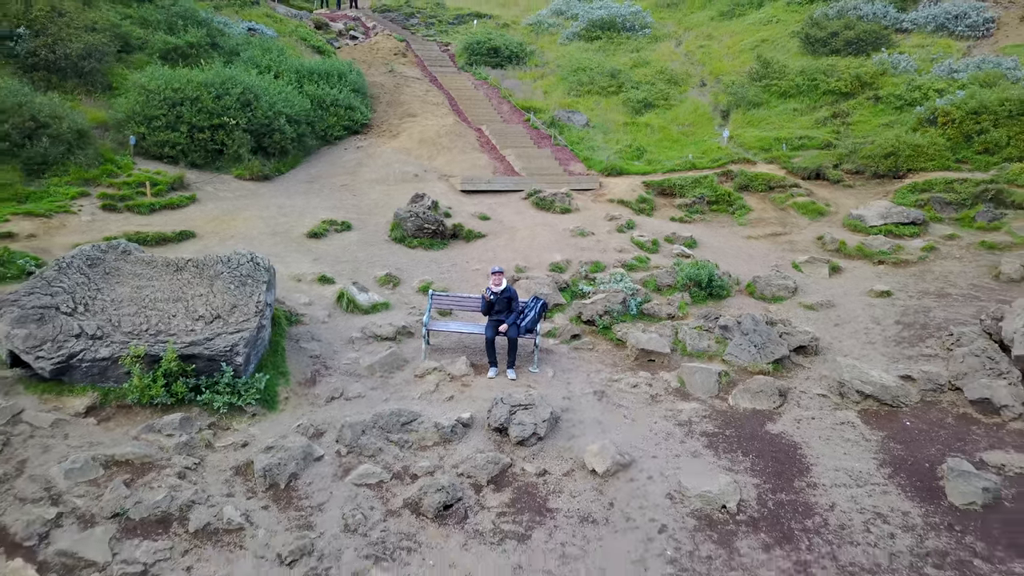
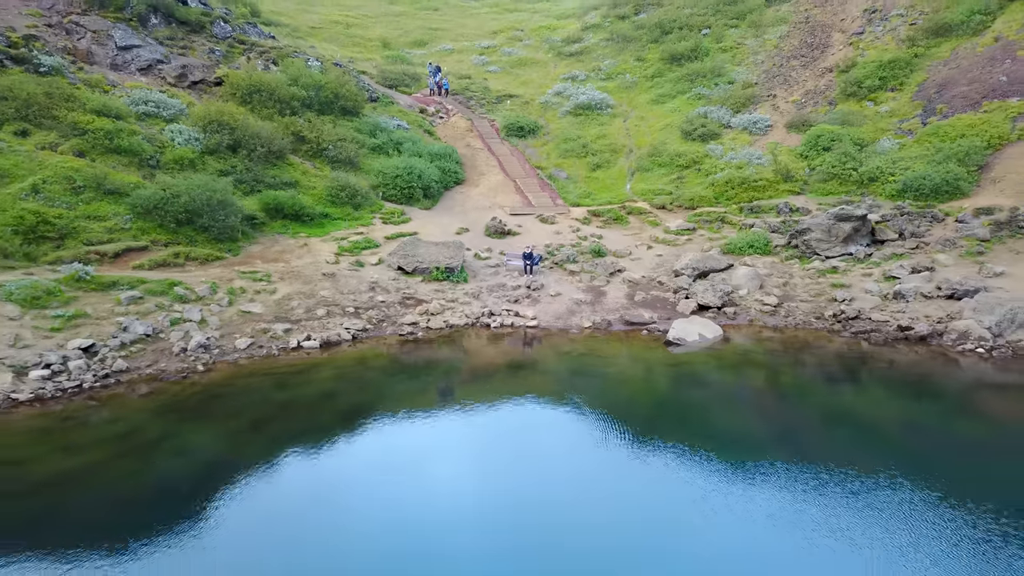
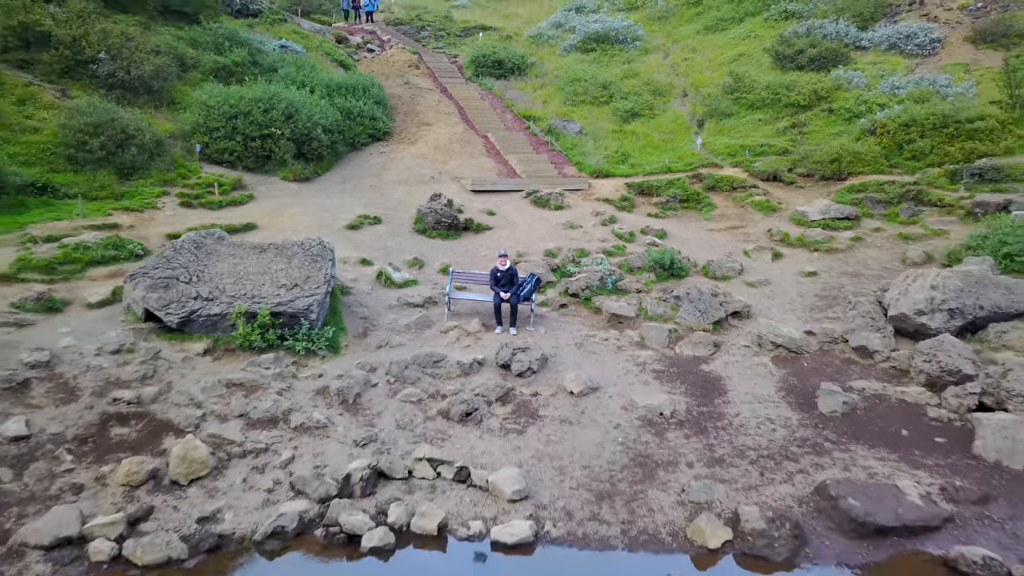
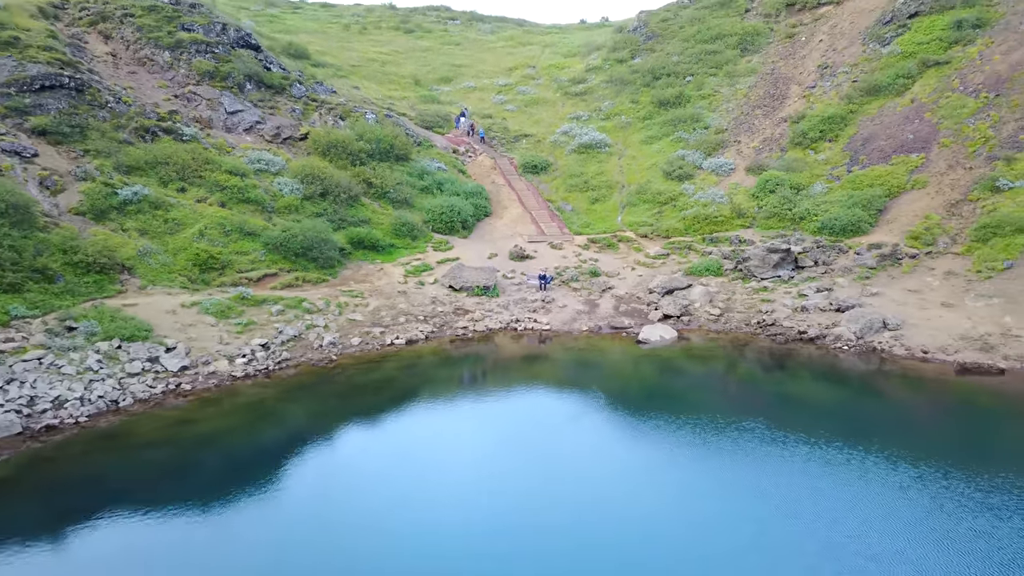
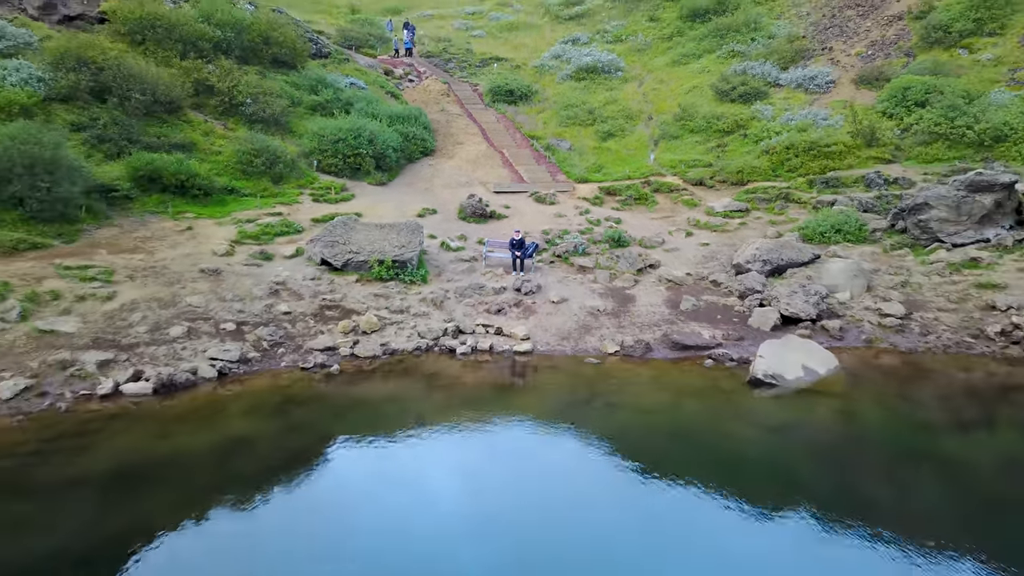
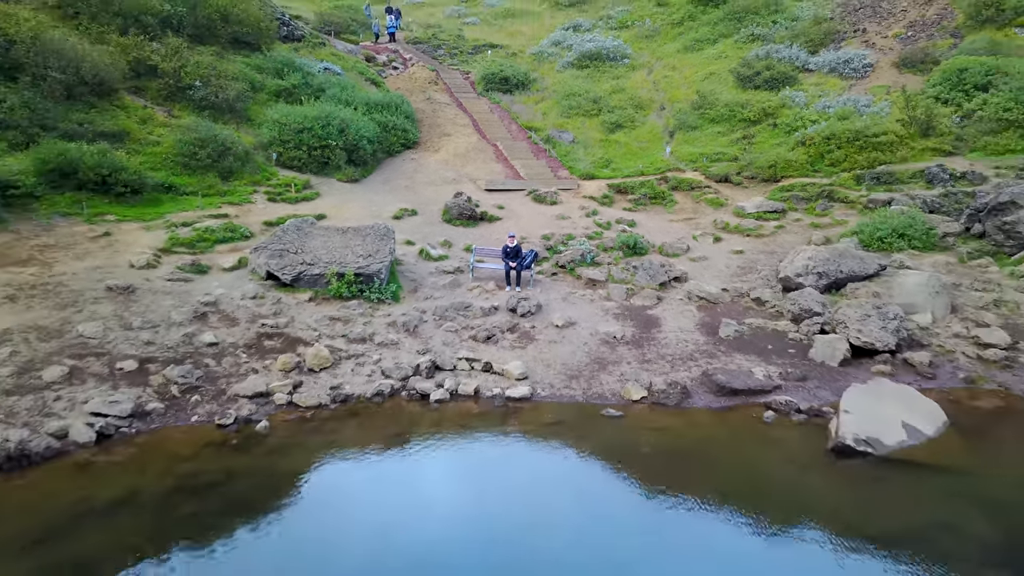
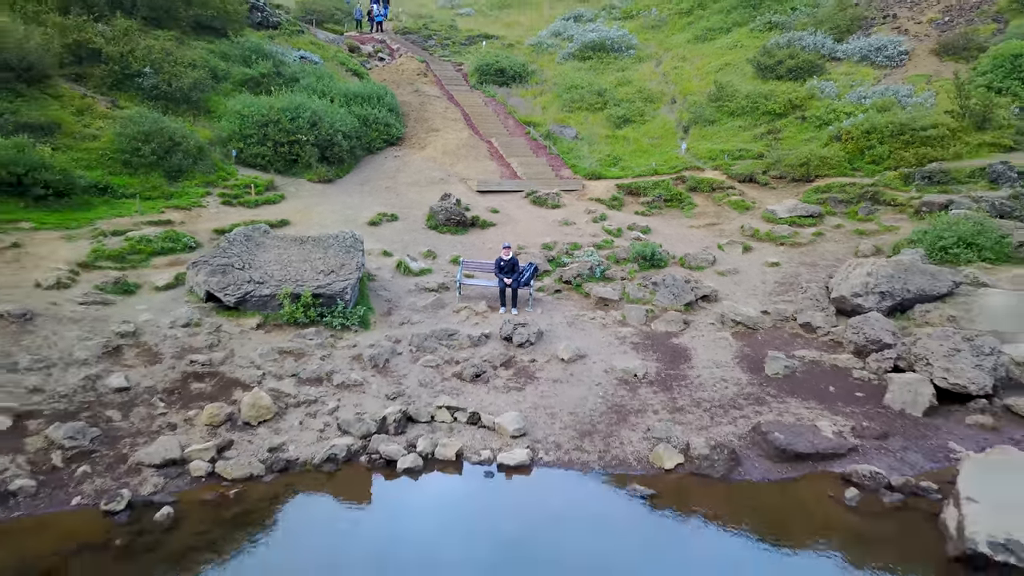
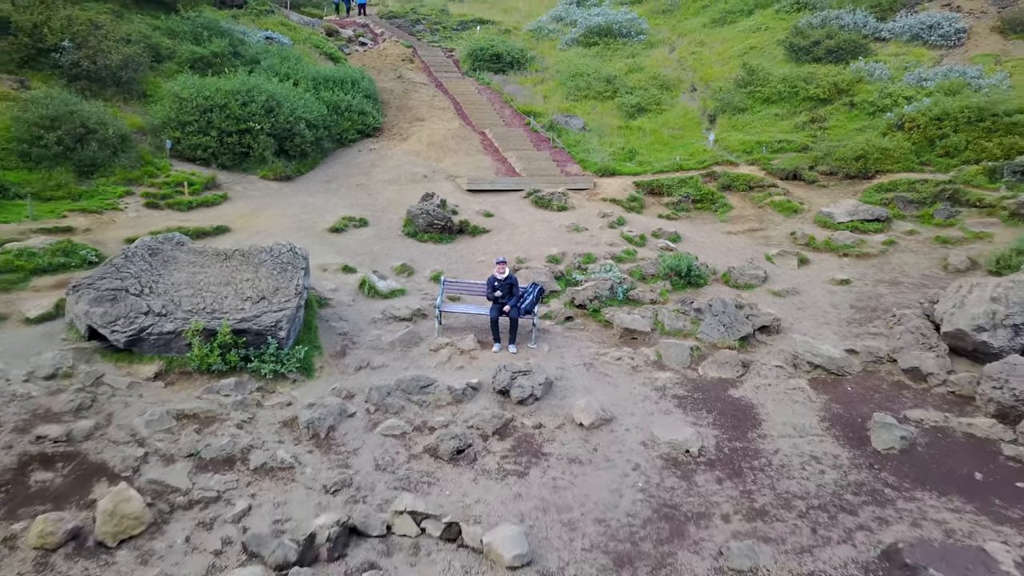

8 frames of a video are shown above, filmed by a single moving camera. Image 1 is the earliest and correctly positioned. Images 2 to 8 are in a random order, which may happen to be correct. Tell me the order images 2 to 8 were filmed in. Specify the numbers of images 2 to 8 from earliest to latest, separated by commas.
8, 3, 7, 6, 5, 2, 4
